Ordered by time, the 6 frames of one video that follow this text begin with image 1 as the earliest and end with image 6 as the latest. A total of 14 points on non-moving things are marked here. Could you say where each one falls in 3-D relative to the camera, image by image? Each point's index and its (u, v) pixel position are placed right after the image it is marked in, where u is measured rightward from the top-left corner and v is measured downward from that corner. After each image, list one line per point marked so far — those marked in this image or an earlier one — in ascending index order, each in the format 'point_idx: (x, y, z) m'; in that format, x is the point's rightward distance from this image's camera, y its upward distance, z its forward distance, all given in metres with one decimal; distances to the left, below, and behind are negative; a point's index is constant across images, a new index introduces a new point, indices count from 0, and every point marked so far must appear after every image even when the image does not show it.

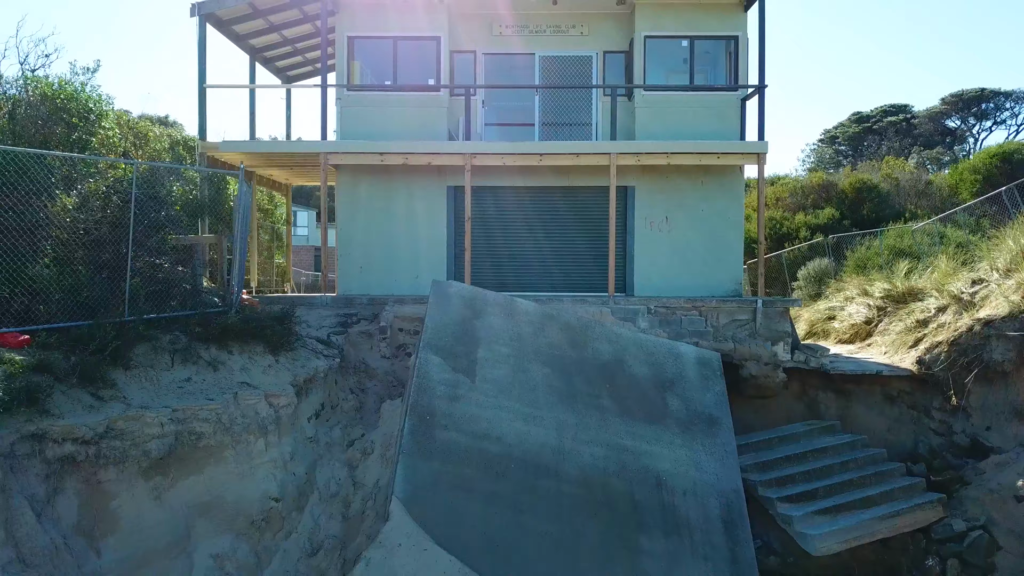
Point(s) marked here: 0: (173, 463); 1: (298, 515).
0: (-1.8, -0.9, +5.1) m
1: (-1.3, -1.3, +5.6) m
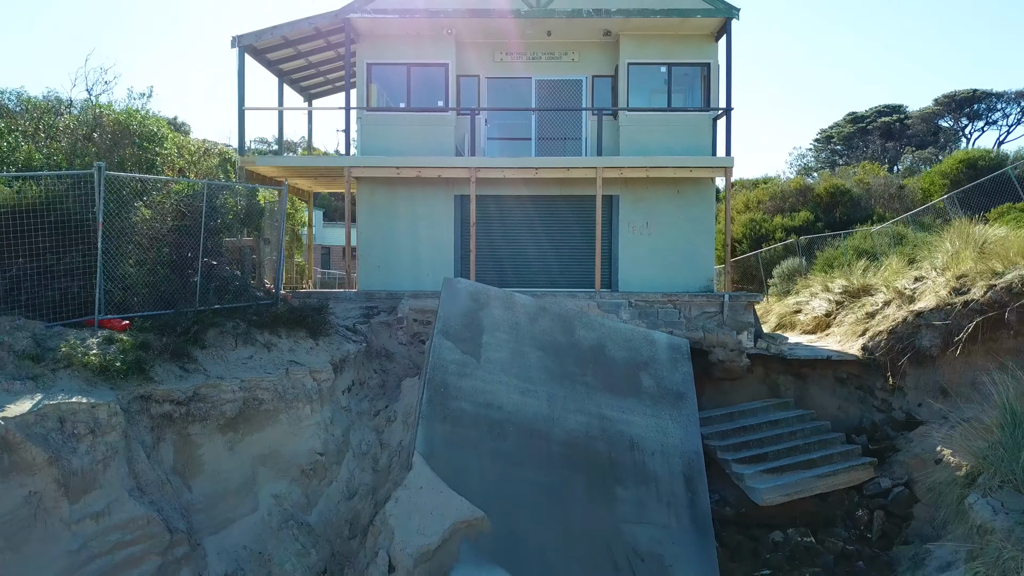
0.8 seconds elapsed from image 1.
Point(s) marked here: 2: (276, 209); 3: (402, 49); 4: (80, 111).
0: (-1.8, -0.9, +6.5) m
1: (-1.3, -1.3, +6.9) m
2: (-2.3, +0.7, +9.2) m
3: (-1.3, +2.8, +11.2) m
4: (-4.1, +1.7, +9.3) m
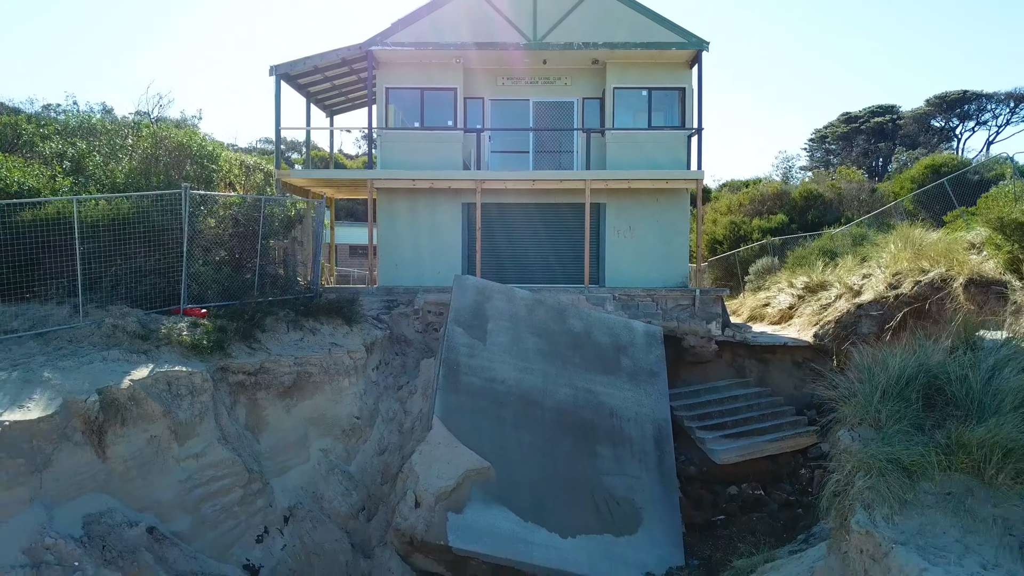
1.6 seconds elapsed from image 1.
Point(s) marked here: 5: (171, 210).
0: (-1.8, -0.9, +8.1) m
1: (-1.3, -1.3, +8.6) m
2: (-2.3, +0.7, +10.8) m
3: (-1.3, +2.9, +12.8) m
4: (-4.1, +1.7, +10.9) m
5: (-3.0, +0.7, +8.6) m
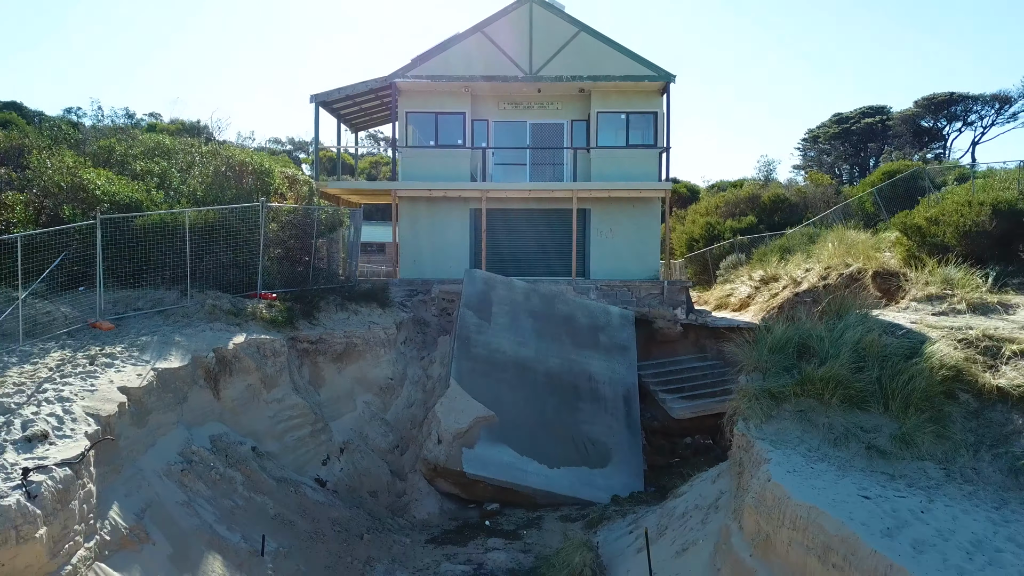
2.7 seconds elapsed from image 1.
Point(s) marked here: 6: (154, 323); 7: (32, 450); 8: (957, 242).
0: (-1.8, -0.8, +10.5) m
1: (-1.3, -1.2, +11.0) m
2: (-2.3, +0.8, +13.2) m
3: (-1.3, +3.0, +15.2) m
4: (-4.1, +1.8, +13.3) m
5: (-3.1, +0.8, +11.0) m
6: (-3.4, -0.3, +9.1) m
7: (-3.1, -1.0, +6.1) m
8: (+5.3, +0.6, +11.4) m
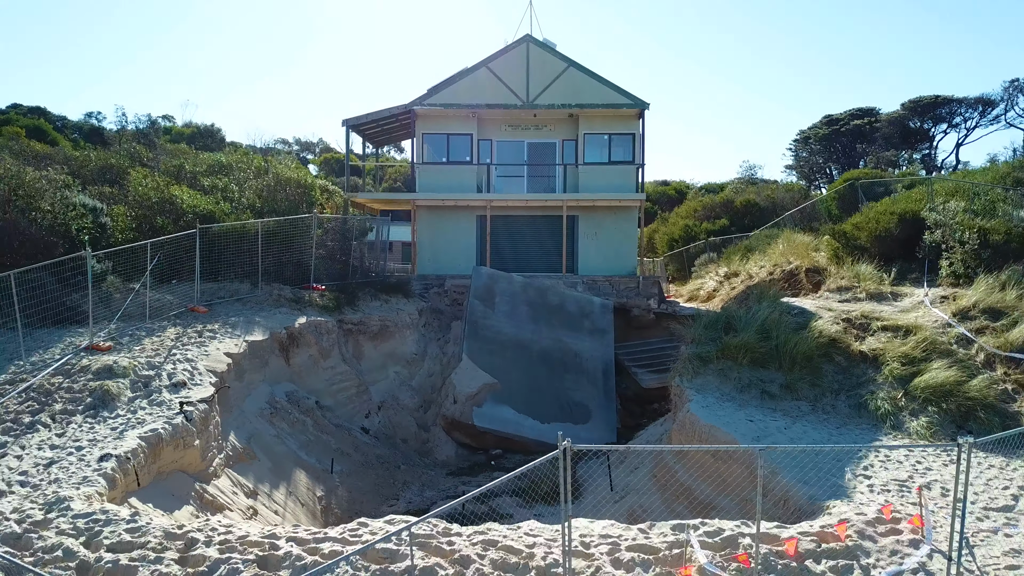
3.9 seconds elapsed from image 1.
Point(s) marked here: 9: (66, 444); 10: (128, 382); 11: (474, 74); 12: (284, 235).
0: (-1.8, -0.7, +13.2) m
1: (-1.3, -1.1, +13.7) m
2: (-2.3, +0.9, +16.0) m
3: (-1.3, +3.1, +17.9) m
4: (-4.1, +1.9, +16.0) m
5: (-3.1, +0.9, +13.7) m
6: (-3.4, -0.3, +11.8) m
7: (-3.1, -1.0, +8.8) m
8: (+5.3, +0.6, +14.1) m
9: (-3.5, -1.2, +7.5) m
10: (-3.6, -0.9, +8.8) m
11: (-0.7, +3.9, +17.4) m
12: (-3.2, +0.7, +13.4) m
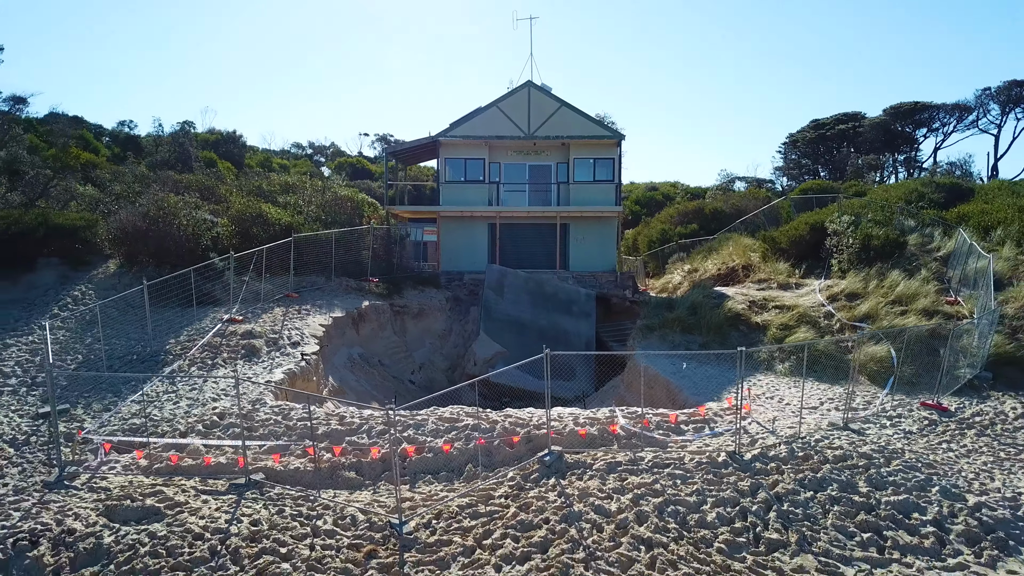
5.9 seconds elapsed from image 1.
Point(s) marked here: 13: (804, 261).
0: (-1.7, -0.5, +17.7) m
1: (-1.2, -0.9, +18.2) m
2: (-2.2, +1.1, +20.4) m
3: (-1.2, +3.3, +22.4) m
4: (-4.0, +2.1, +20.5) m
5: (-3.0, +1.0, +18.2) m
6: (-3.3, -0.1, +16.2) m
7: (-3.0, -0.8, +13.3) m
8: (+5.4, +0.8, +18.5) m
9: (-3.4, -1.1, +12.0) m
10: (-3.5, -0.7, +13.3) m
11: (-0.6, +4.1, +21.9) m
12: (-3.1, +0.9, +17.8) m
13: (+5.7, +0.5, +18.5) m
